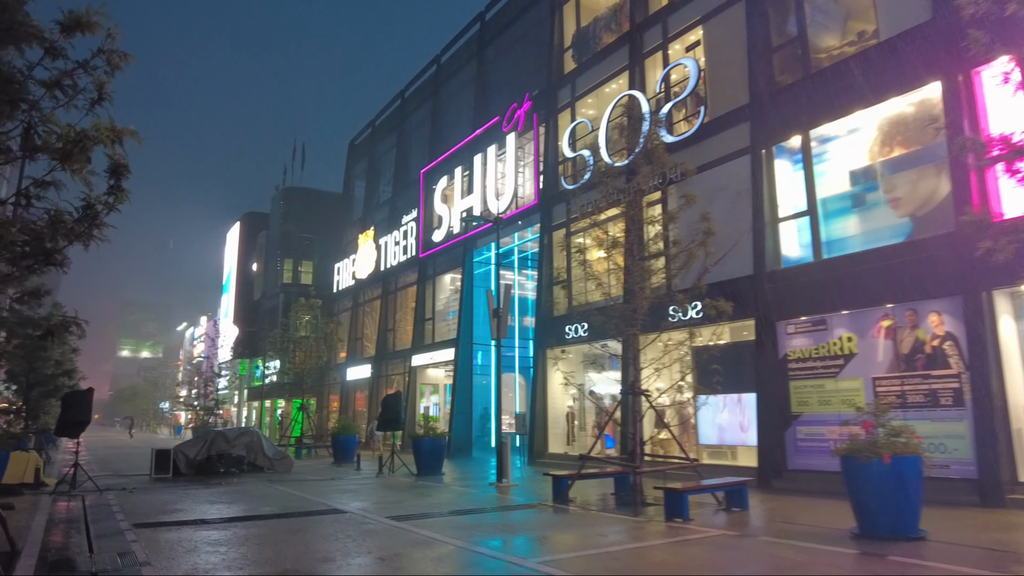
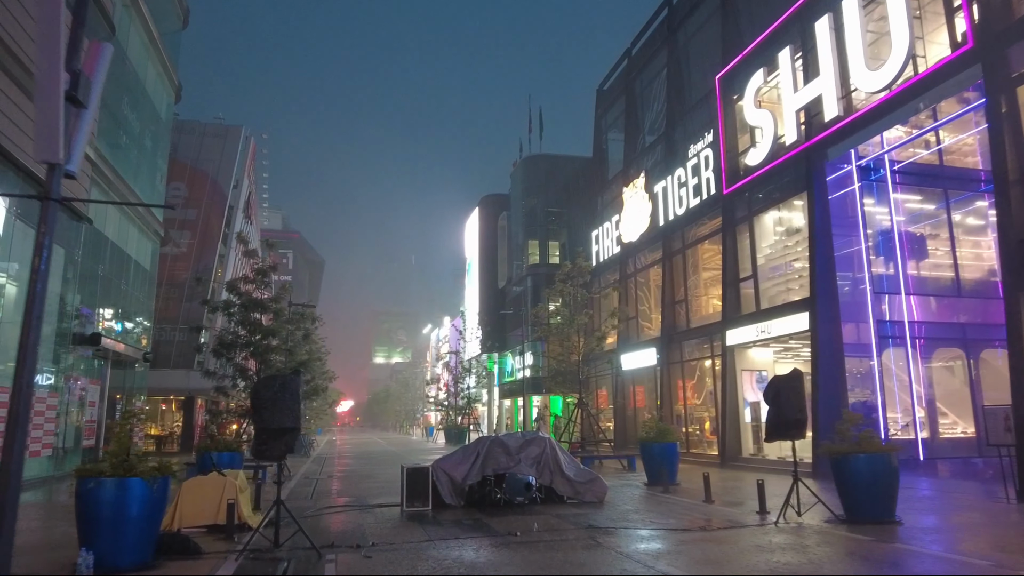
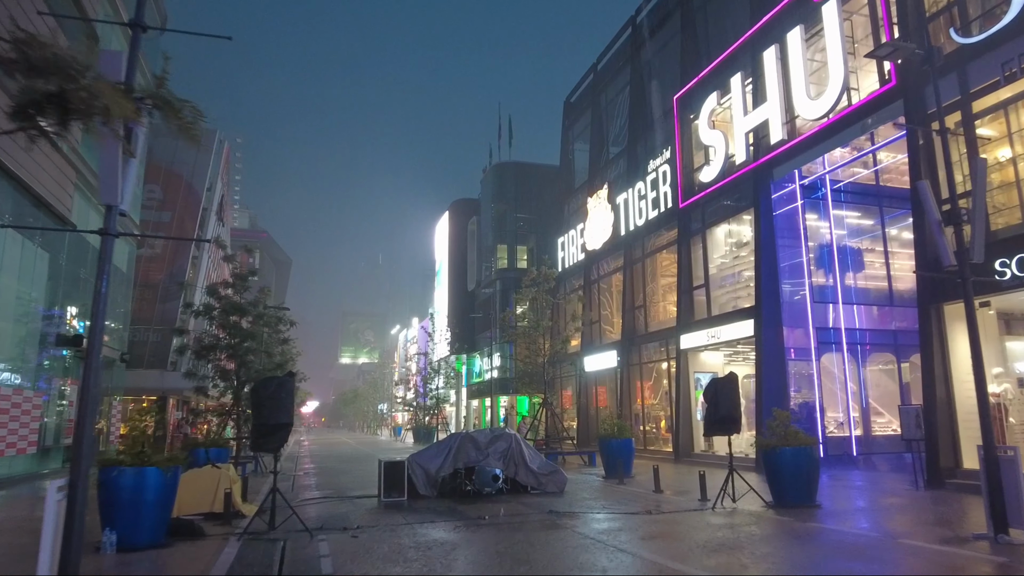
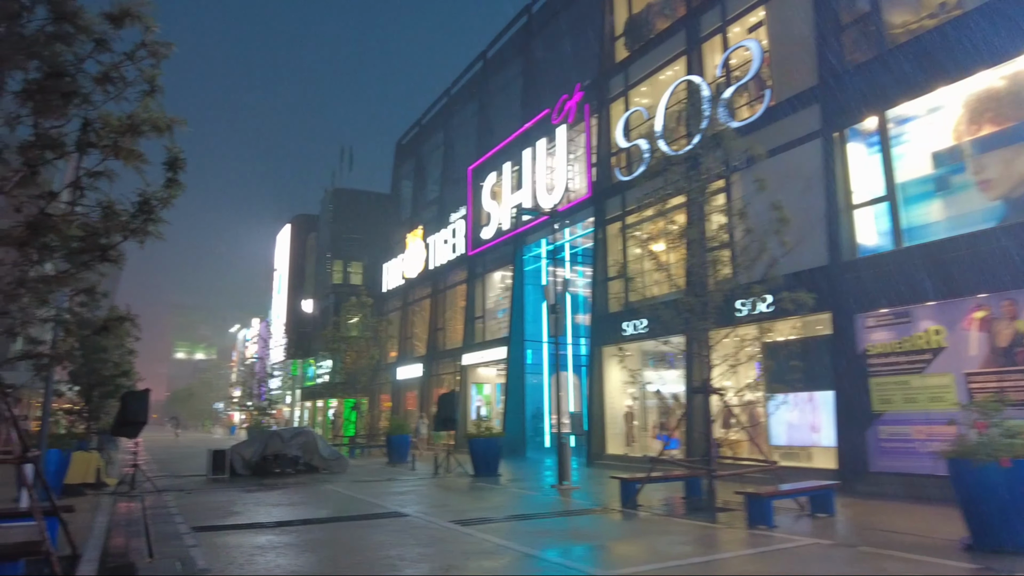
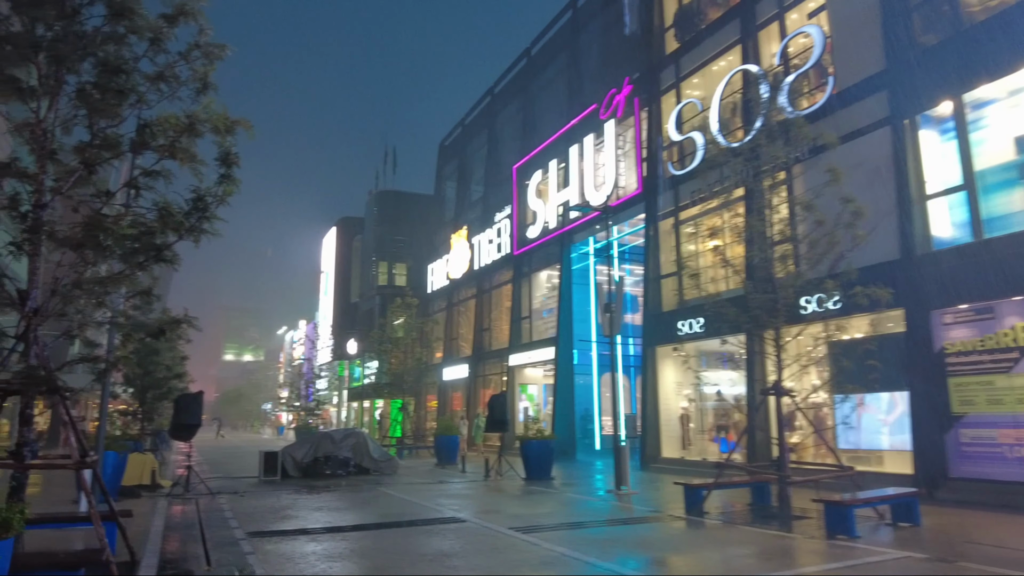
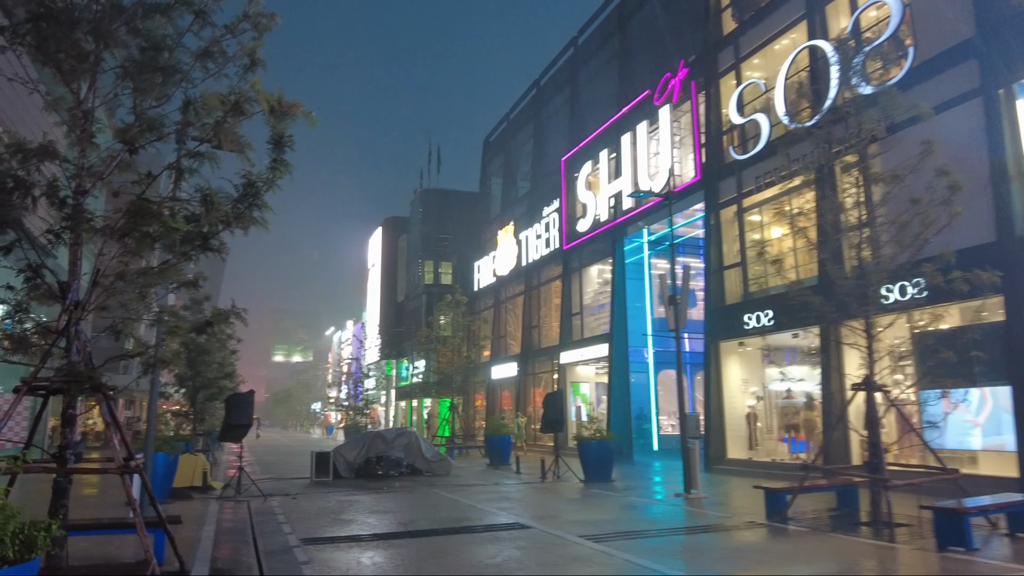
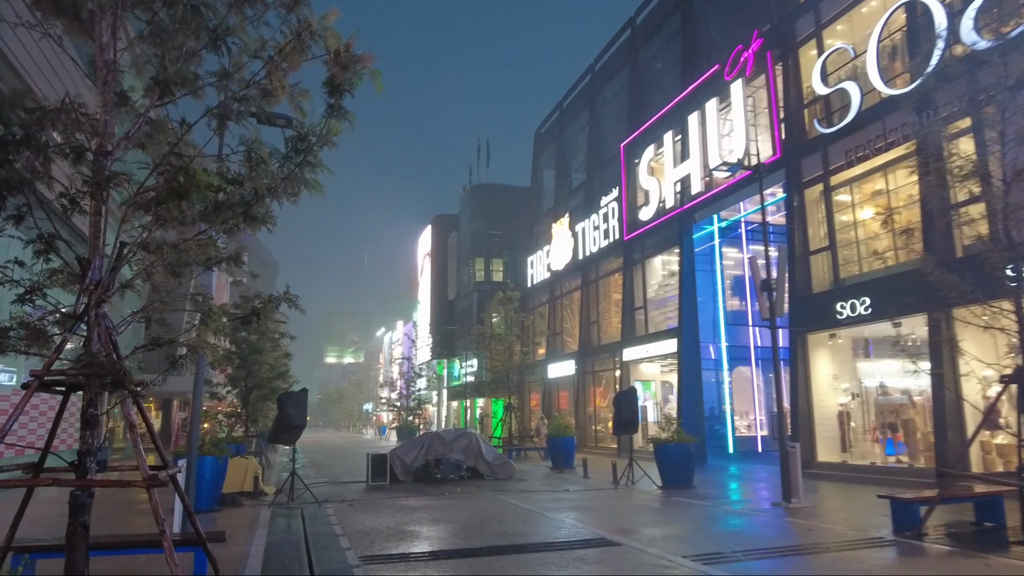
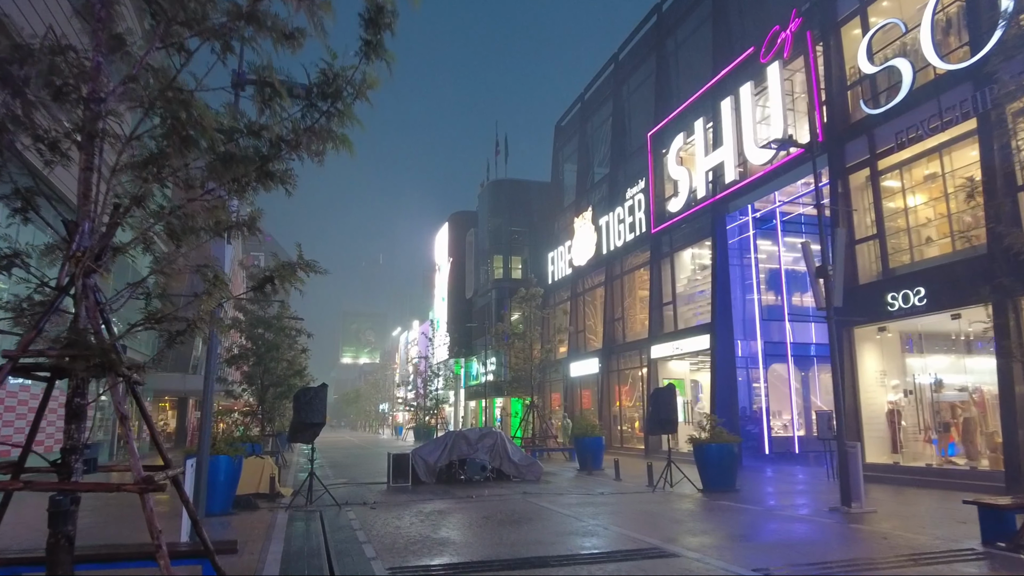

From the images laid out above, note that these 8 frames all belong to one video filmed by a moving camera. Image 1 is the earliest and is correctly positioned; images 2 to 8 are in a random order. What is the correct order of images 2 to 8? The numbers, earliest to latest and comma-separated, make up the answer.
4, 5, 6, 7, 8, 3, 2
